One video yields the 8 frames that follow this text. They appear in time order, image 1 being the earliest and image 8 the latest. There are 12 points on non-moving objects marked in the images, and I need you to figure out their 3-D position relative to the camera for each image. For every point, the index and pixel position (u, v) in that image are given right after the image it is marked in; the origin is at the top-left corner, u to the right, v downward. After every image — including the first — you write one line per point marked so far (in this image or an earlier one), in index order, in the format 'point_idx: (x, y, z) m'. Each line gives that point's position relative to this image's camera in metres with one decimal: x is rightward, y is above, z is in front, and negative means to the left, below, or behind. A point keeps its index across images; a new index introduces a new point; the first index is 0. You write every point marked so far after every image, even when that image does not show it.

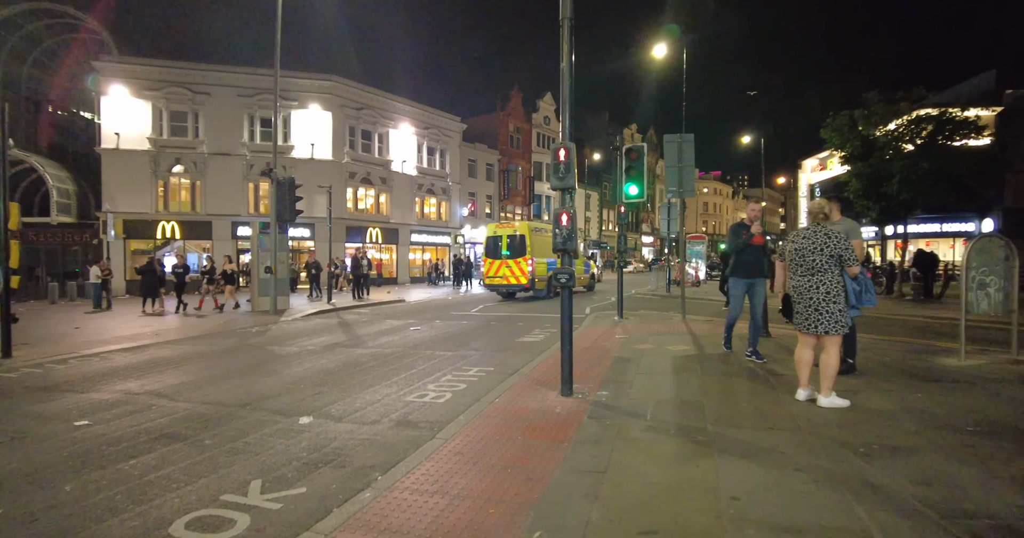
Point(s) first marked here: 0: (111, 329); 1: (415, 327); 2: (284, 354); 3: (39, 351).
0: (-9.3, -1.4, +13.0) m
1: (-1.9, -1.1, +10.9) m
2: (-3.5, -1.3, +8.6) m
3: (-8.1, -1.4, +9.6) m
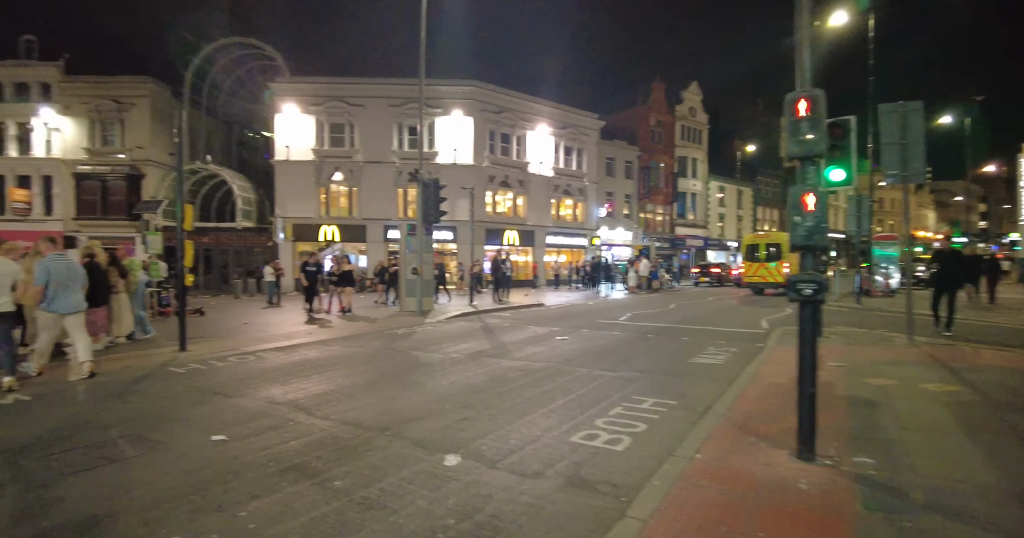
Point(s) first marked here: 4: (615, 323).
0: (-5.8, -1.4, +13.7) m
1: (+0.9, -1.2, +9.9) m
2: (-1.2, -1.3, +8.0) m
3: (-5.5, -1.4, +10.1) m
4: (+2.2, -1.2, +11.9) m
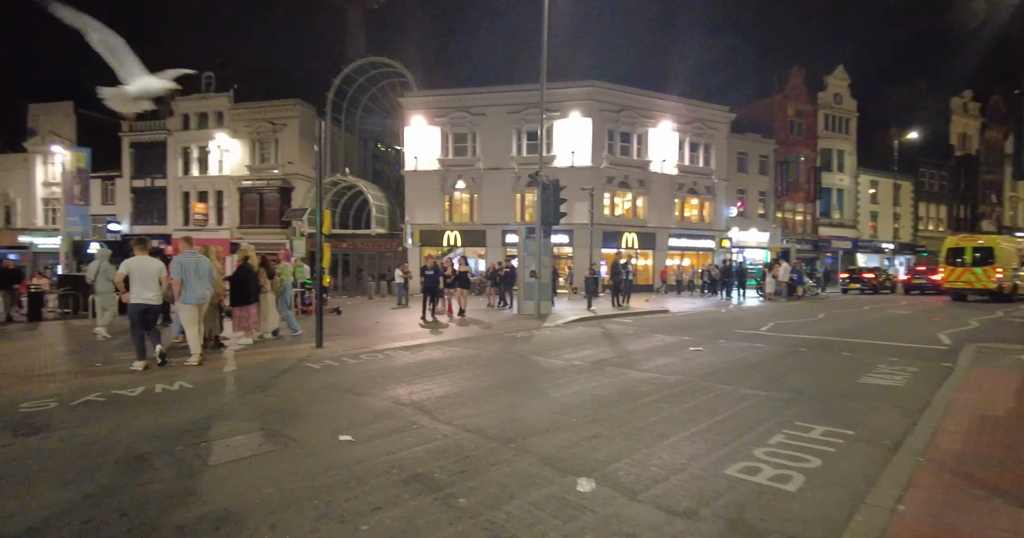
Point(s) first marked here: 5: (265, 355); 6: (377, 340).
0: (-2.8, -1.4, +14.1) m
1: (+3.0, -1.3, +9.0) m
2: (+0.5, -1.4, +7.6) m
3: (-3.2, -1.4, +10.5) m
4: (+4.6, -1.2, +10.7) m
5: (-4.1, -1.4, +9.4) m
6: (-2.7, -1.4, +11.1) m
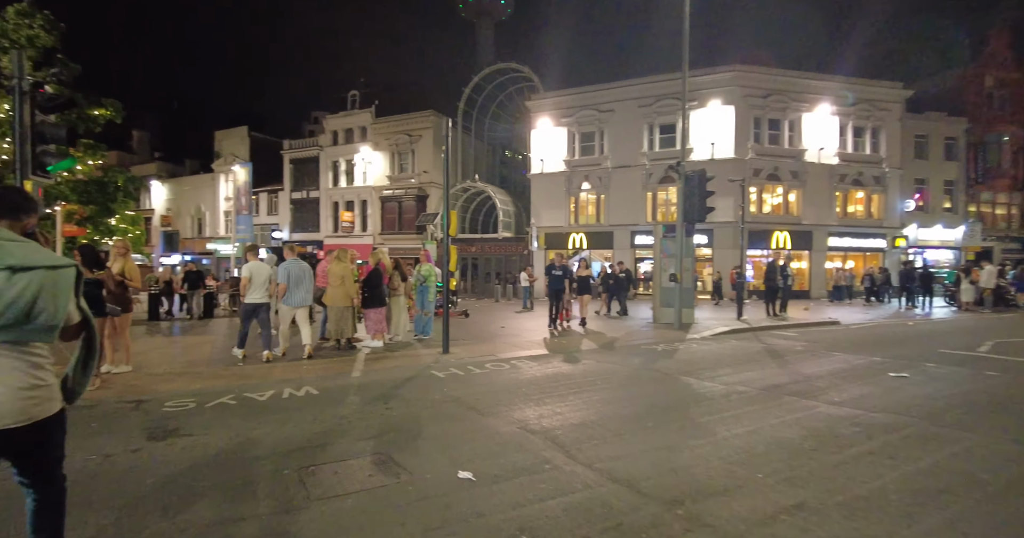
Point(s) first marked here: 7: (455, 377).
0: (+0.4, -1.5, +13.4) m
1: (+4.9, -1.3, +7.1) m
2: (+2.2, -1.4, +6.3) m
3: (-0.8, -1.5, +10.0) m
4: (+6.9, -1.3, +8.4) m
5: (-1.9, -1.5, +9.1) m
6: (-0.2, -1.5, +10.4) m
7: (-0.8, -1.5, +7.8) m
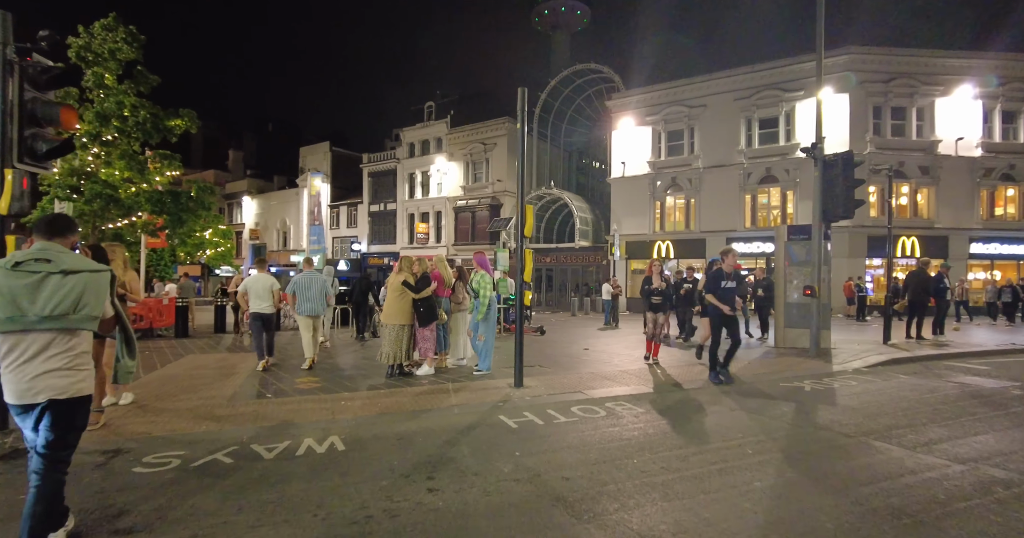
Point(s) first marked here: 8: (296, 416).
0: (+2.1, -1.7, +11.1) m
1: (+5.8, -1.4, +4.3) m
2: (+3.0, -1.5, +3.8) m
3: (+0.5, -1.6, +7.8) m
4: (+7.9, -1.4, +5.2) m
5: (-0.8, -1.6, +7.1) m
6: (+1.2, -1.6, +8.2) m
7: (+0.2, -1.6, +5.7) m
8: (-2.4, -1.6, +6.2) m
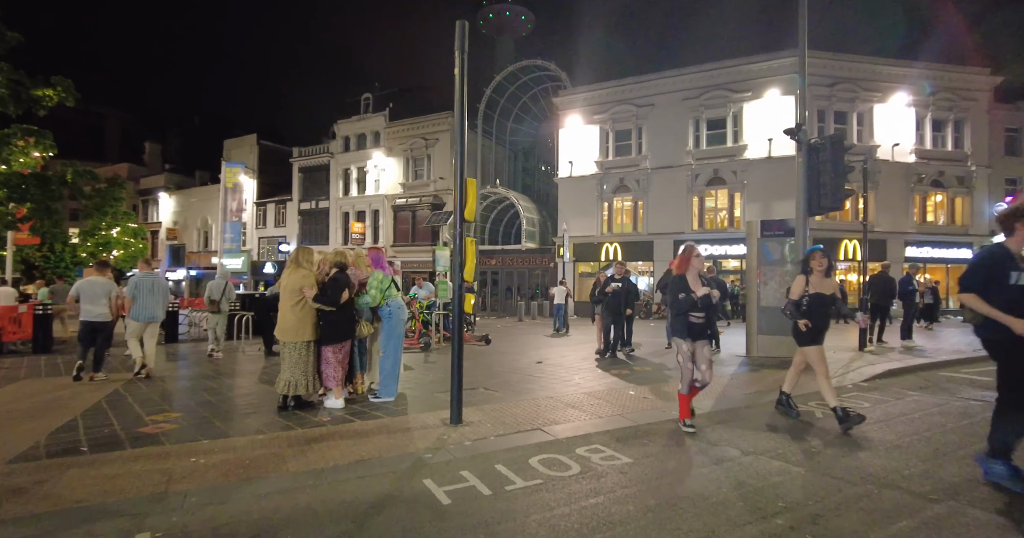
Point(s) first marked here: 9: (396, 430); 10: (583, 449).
0: (+1.1, -1.7, +9.3) m
1: (+5.4, -1.3, +2.9) m
2: (+2.7, -1.4, +2.2) m
3: (-0.2, -1.6, +5.9) m
4: (+7.5, -1.3, +4.1) m
5: (-1.4, -1.6, +5.1) m
6: (+0.4, -1.6, +6.4) m
7: (-0.3, -1.6, +3.8) m
8: (-2.9, -1.6, +4.0) m
9: (-1.1, -1.6, +5.5) m
10: (+0.6, -1.5, +4.8) m
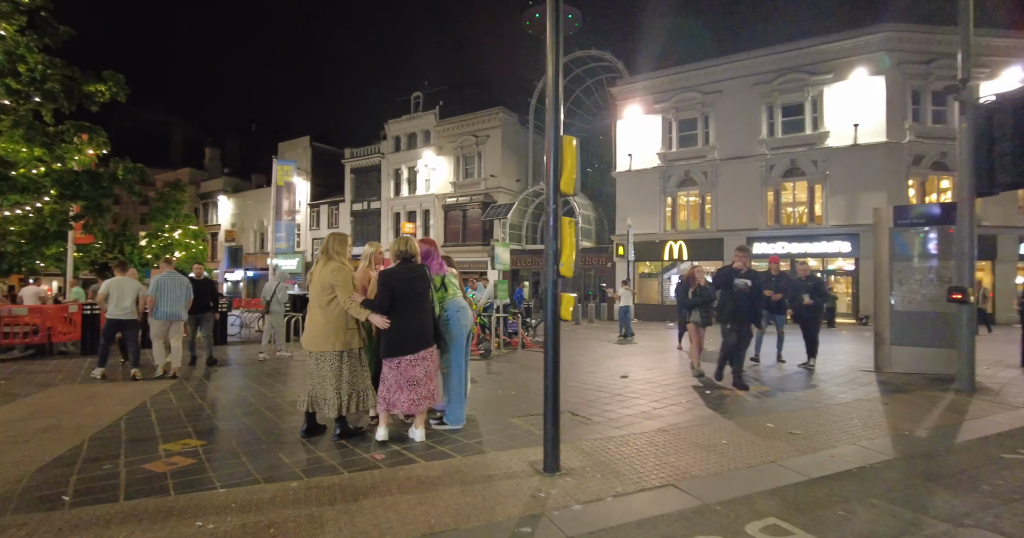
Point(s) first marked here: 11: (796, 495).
0: (+2.3, -1.7, +7.7) m
1: (+6.0, -1.2, +1.0) m
2: (+3.2, -1.3, +0.4) m
3: (+0.7, -1.5, +4.4) m
4: (+8.2, -1.3, +2.0) m
5: (-0.5, -1.5, +3.7) m
6: (+1.4, -1.5, +4.8) m
7: (+0.4, -1.5, +2.3) m
8: (-2.1, -1.5, +2.7) m
9: (-0.3, -1.5, +4.0) m
10: (+1.4, -1.5, +3.2) m
11: (+1.9, -1.5, +3.7) m
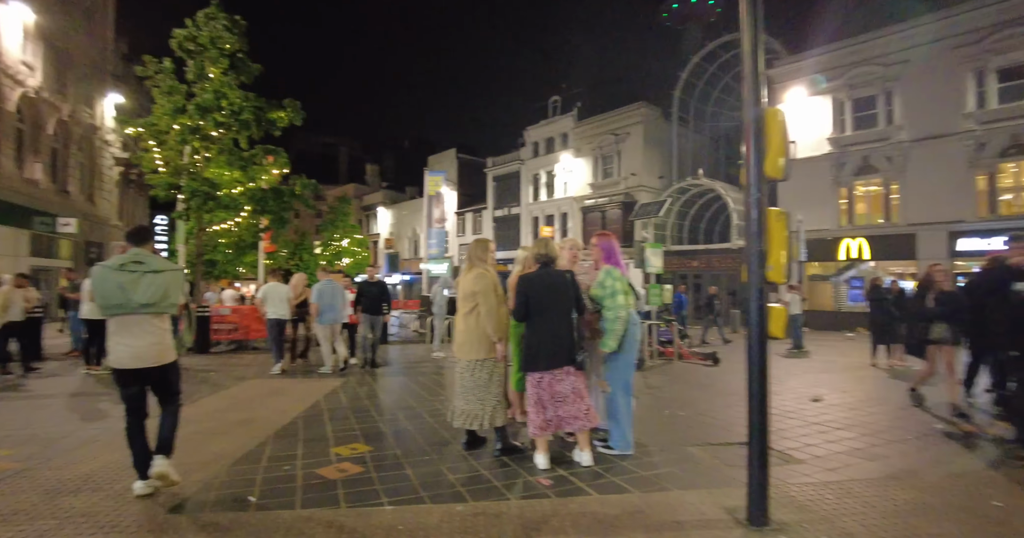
0: (+4.3, -1.7, +6.3) m
1: (+6.3, -1.2, -1.1) m
2: (+3.4, -1.3, -0.9) m
3: (+2.0, -1.5, +3.5) m
4: (+8.6, -1.2, -0.7) m
5: (+0.6, -1.5, +3.1) m
6: (+2.7, -1.5, +3.7) m
7: (+1.2, -1.5, +1.5) m
8: (-1.2, -1.5, +2.6) m
9: (+0.9, -1.5, +3.4) m
10: (+2.3, -1.5, +2.2) m
11: (+2.9, -1.5, +2.6) m
